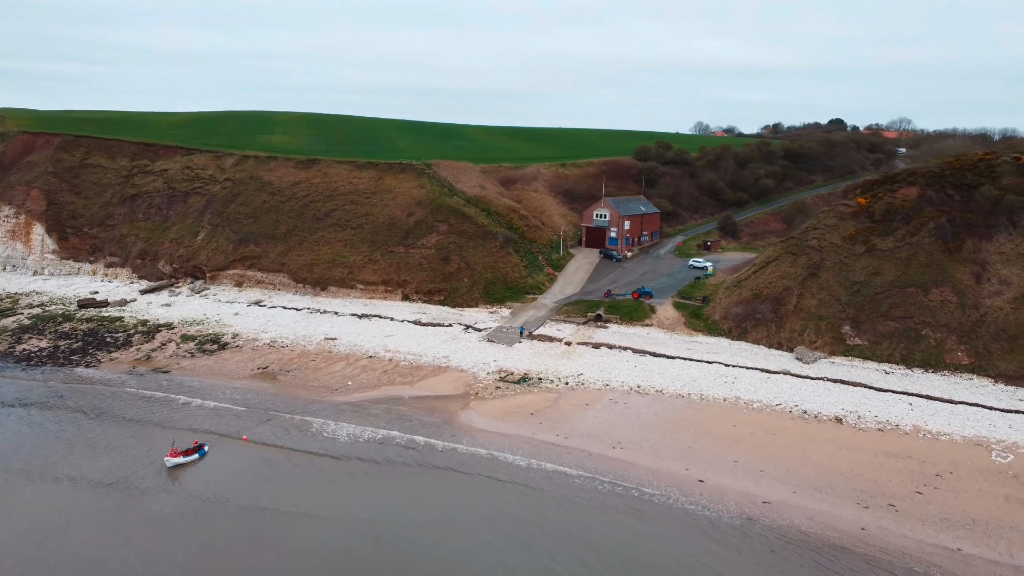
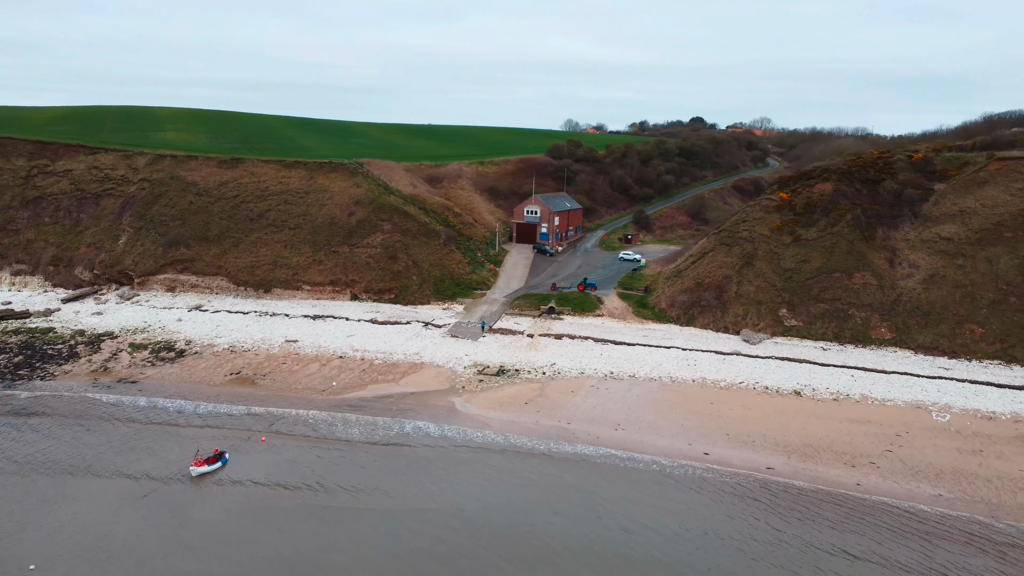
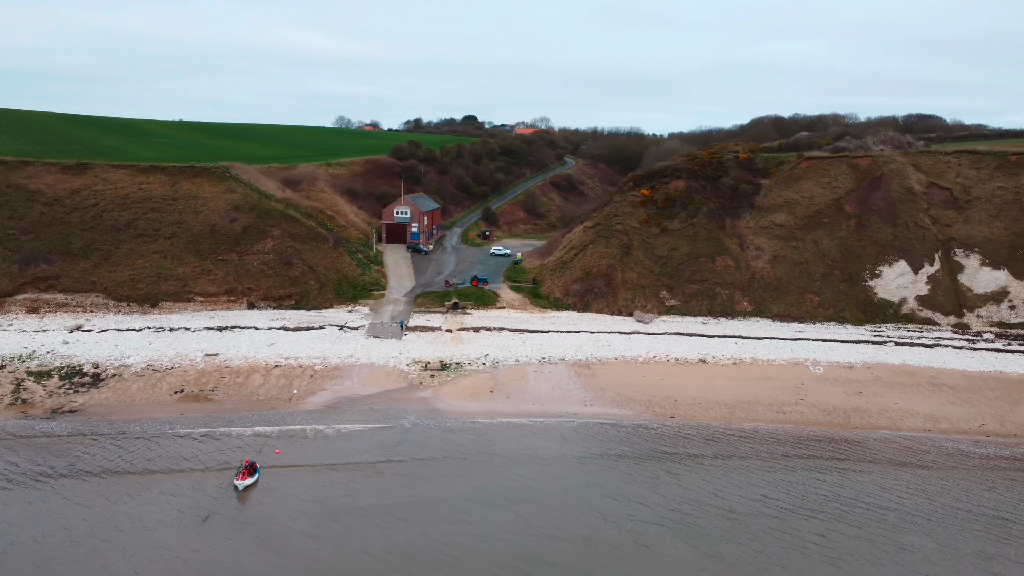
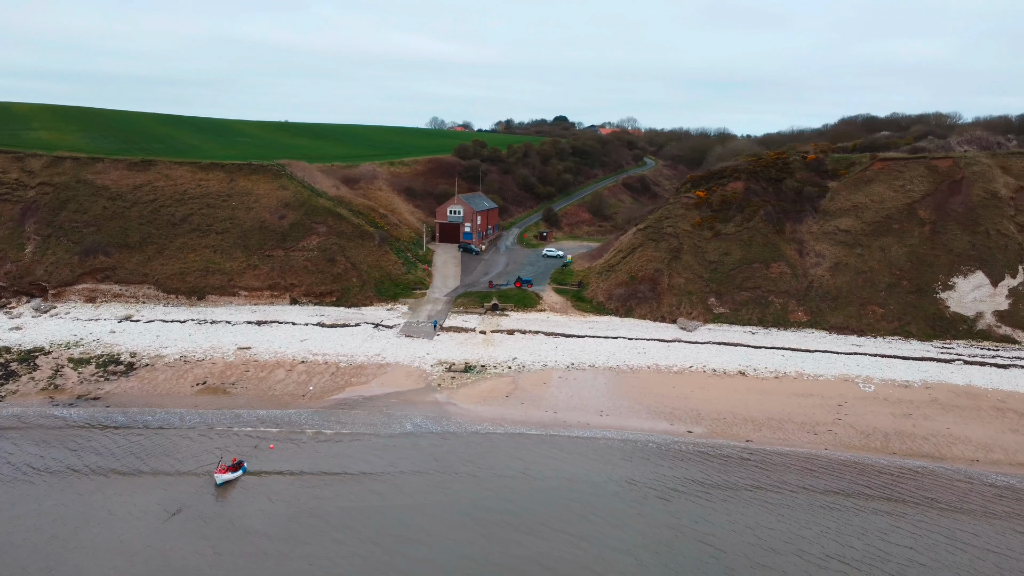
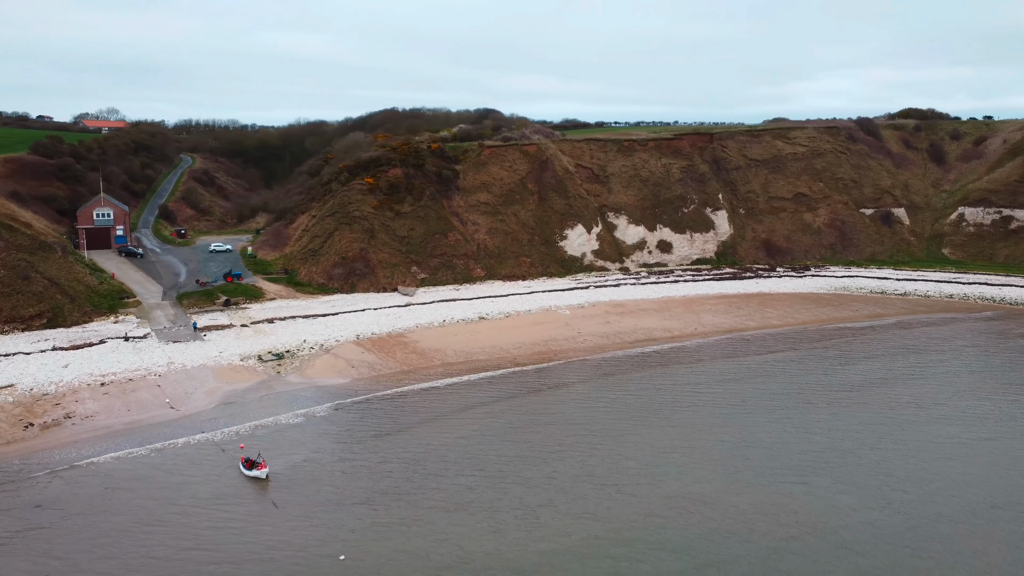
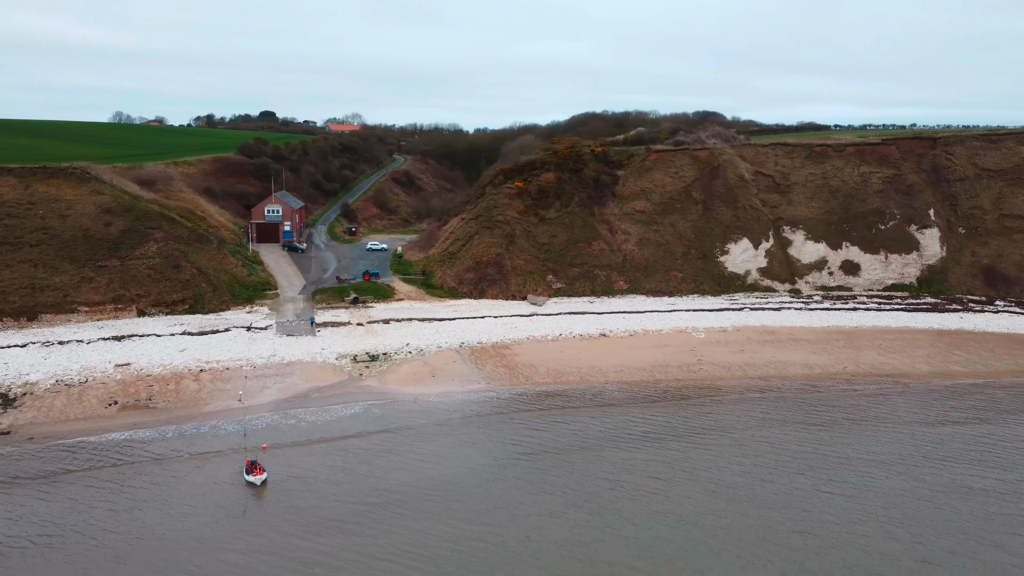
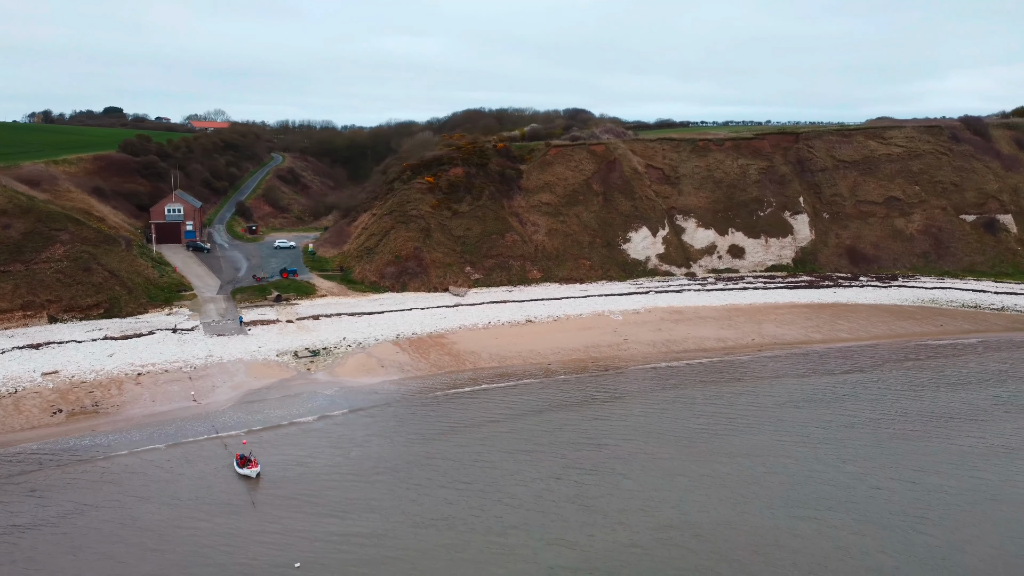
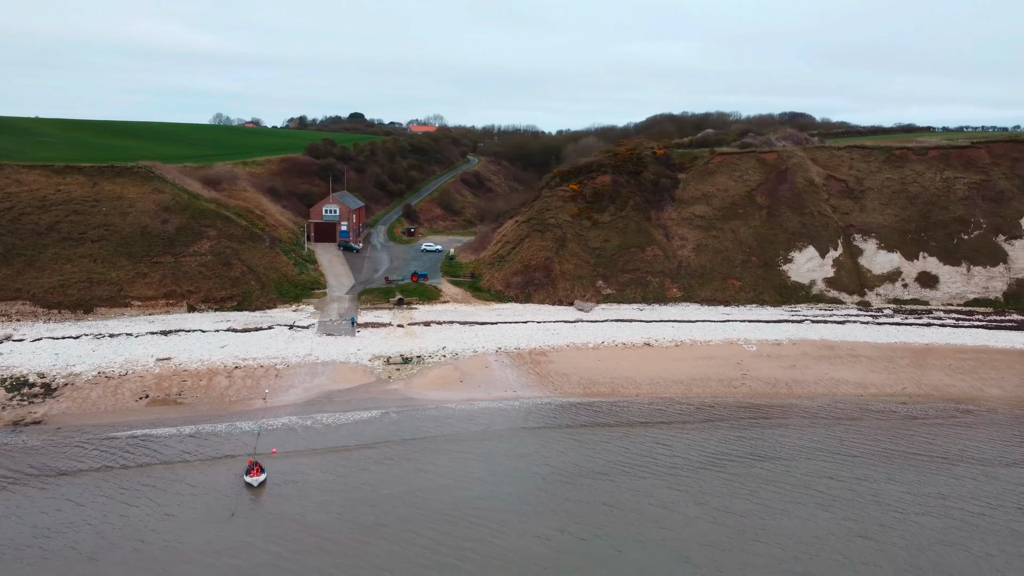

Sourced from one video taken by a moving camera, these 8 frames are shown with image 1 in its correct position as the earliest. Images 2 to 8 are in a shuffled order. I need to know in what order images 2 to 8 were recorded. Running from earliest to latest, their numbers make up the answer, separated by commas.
2, 4, 3, 8, 6, 7, 5
